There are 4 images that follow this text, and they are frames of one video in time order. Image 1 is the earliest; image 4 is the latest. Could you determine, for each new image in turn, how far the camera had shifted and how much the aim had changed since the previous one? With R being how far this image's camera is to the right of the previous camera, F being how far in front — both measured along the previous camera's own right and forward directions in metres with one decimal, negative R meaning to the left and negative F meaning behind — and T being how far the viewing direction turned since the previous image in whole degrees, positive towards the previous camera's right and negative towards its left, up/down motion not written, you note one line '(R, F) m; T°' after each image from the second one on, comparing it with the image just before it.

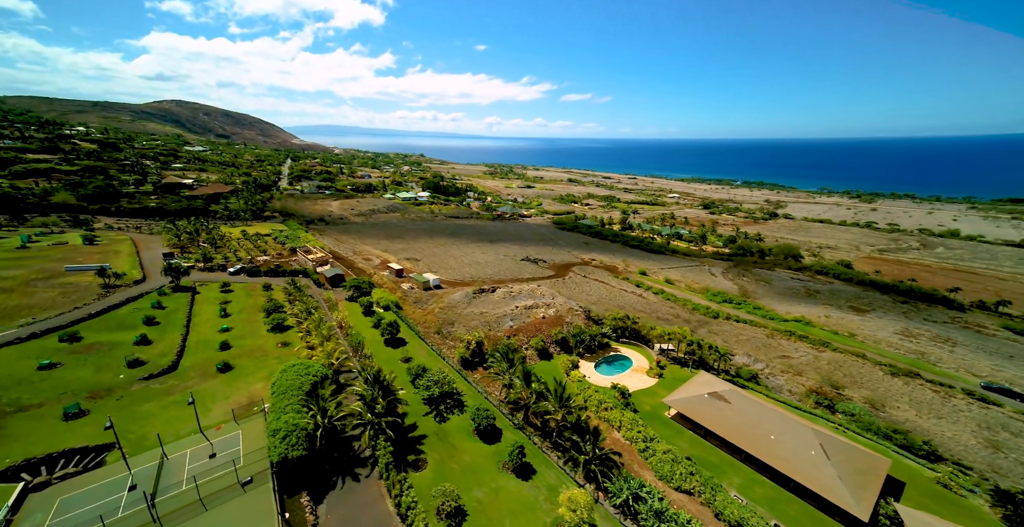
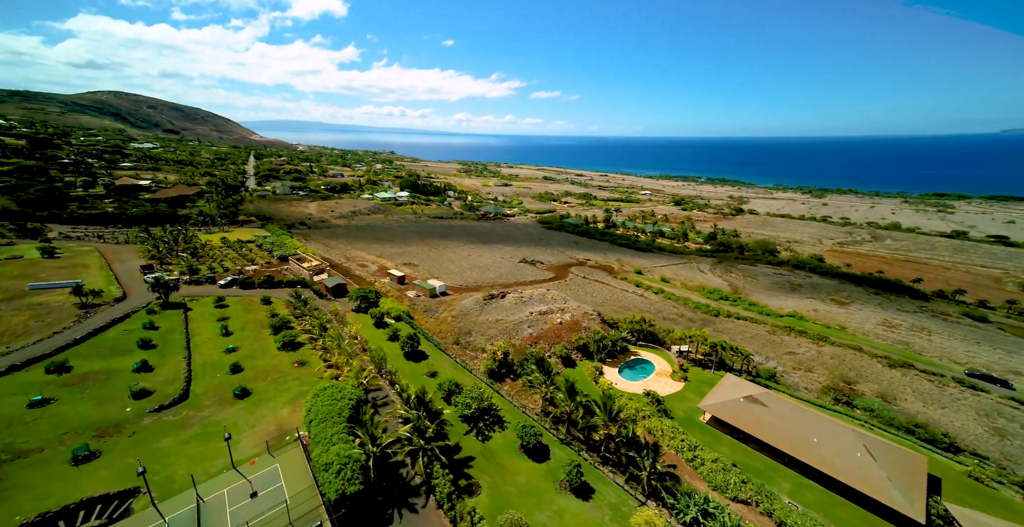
(-6.0, +1.5) m; +4°
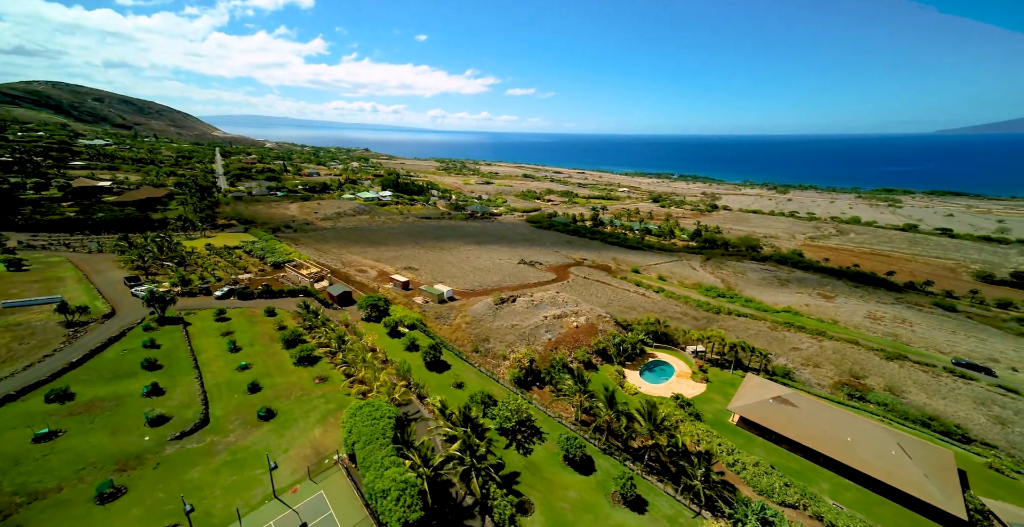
(-5.1, +1.1) m; +4°
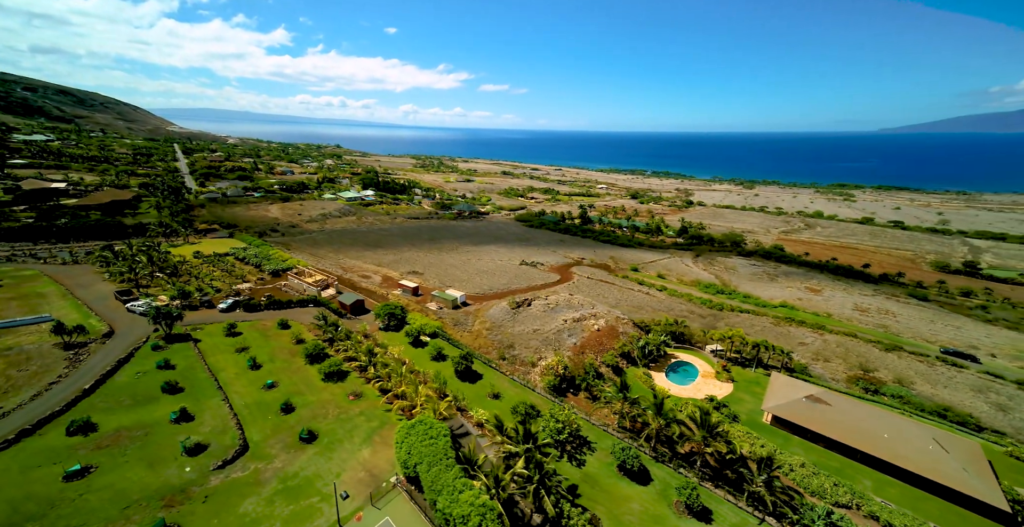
(-5.9, +1.2) m; +4°
